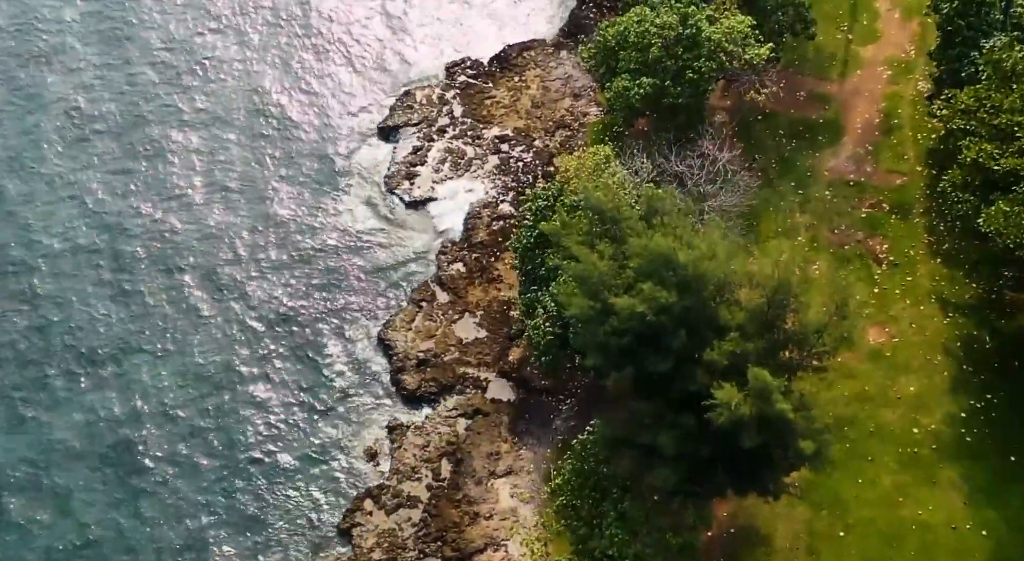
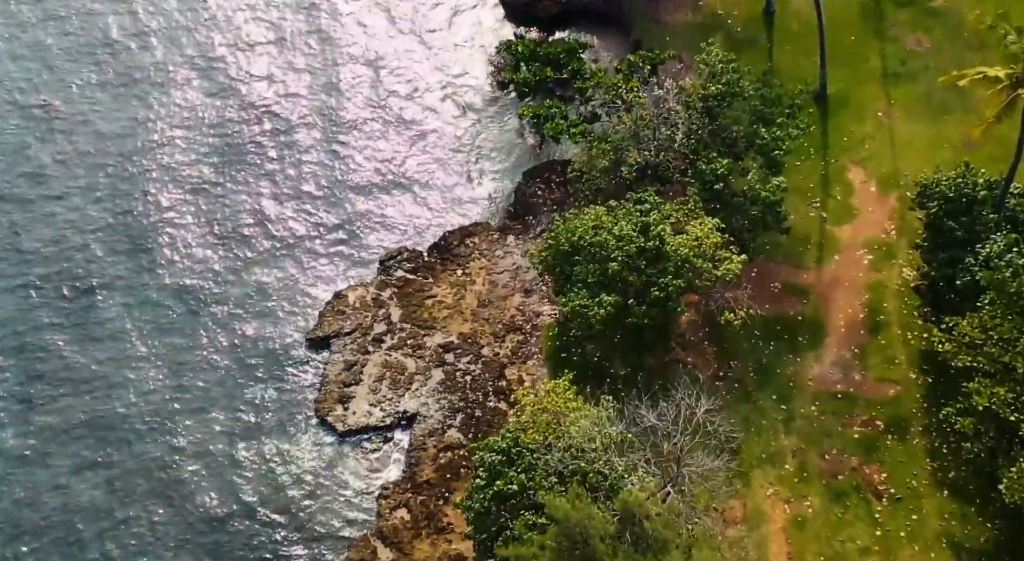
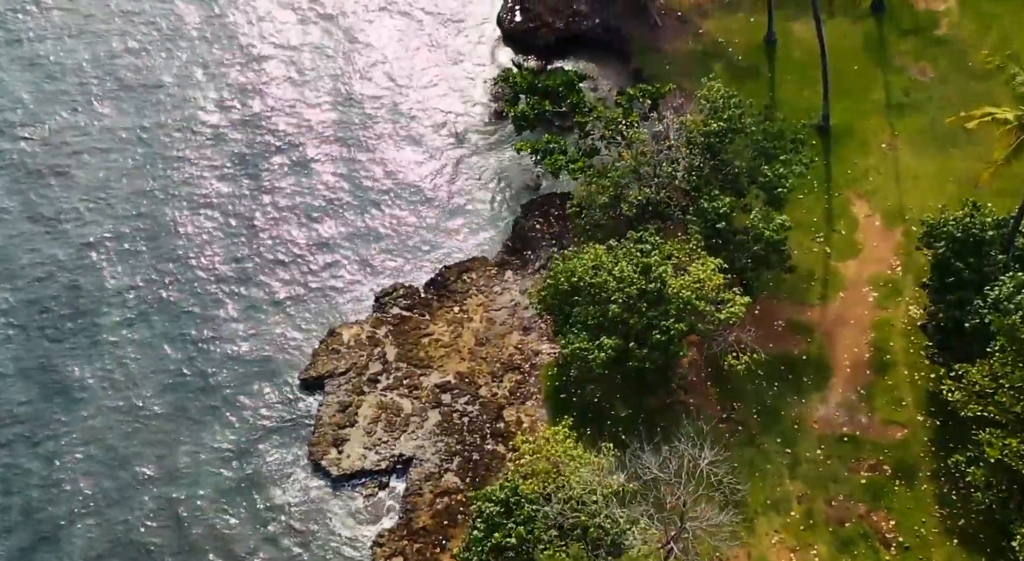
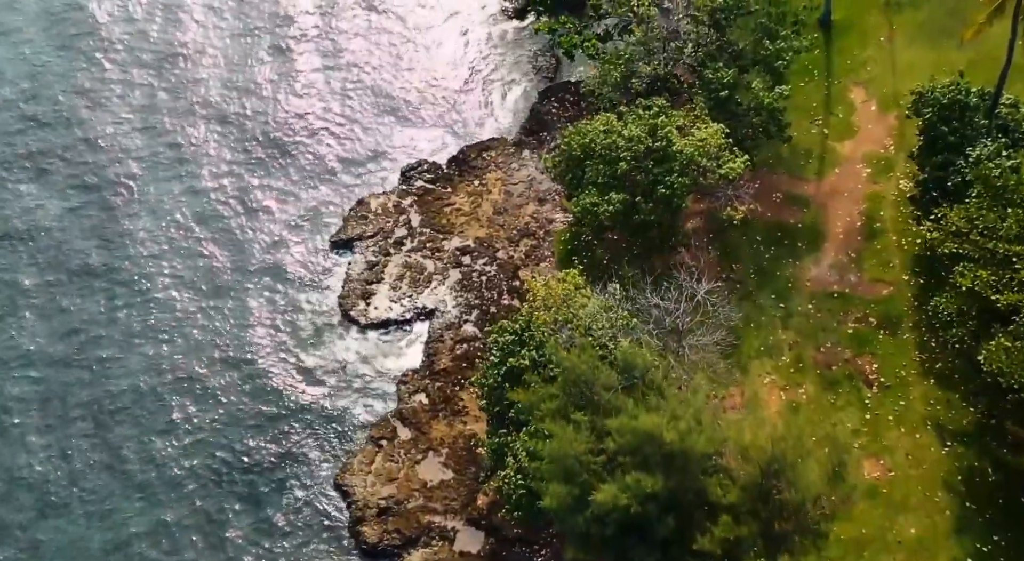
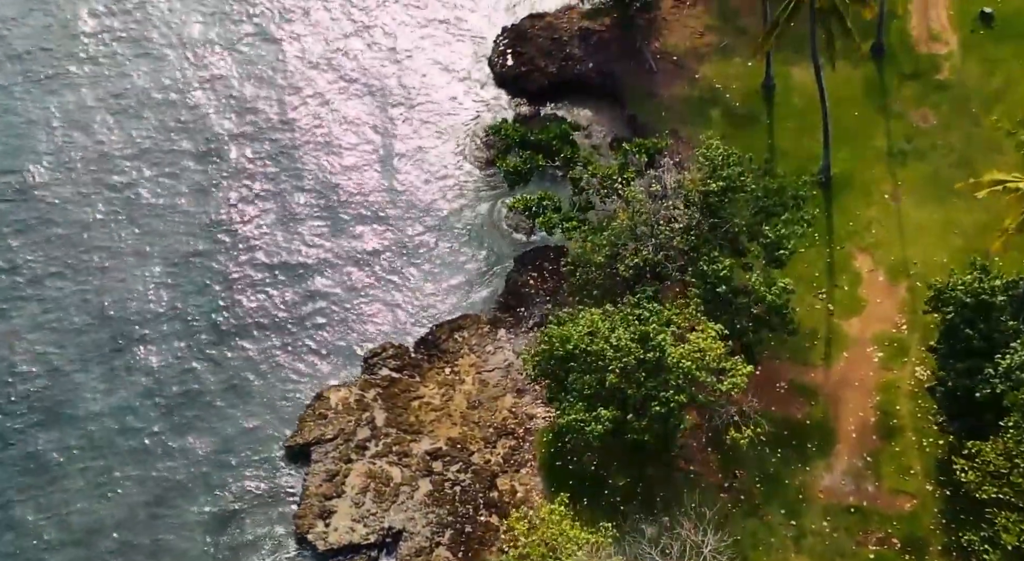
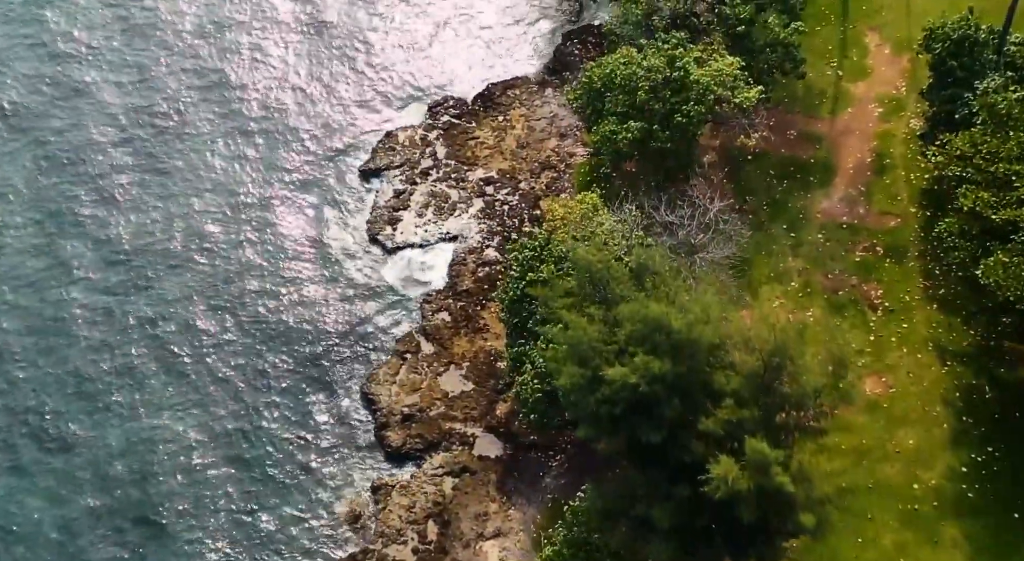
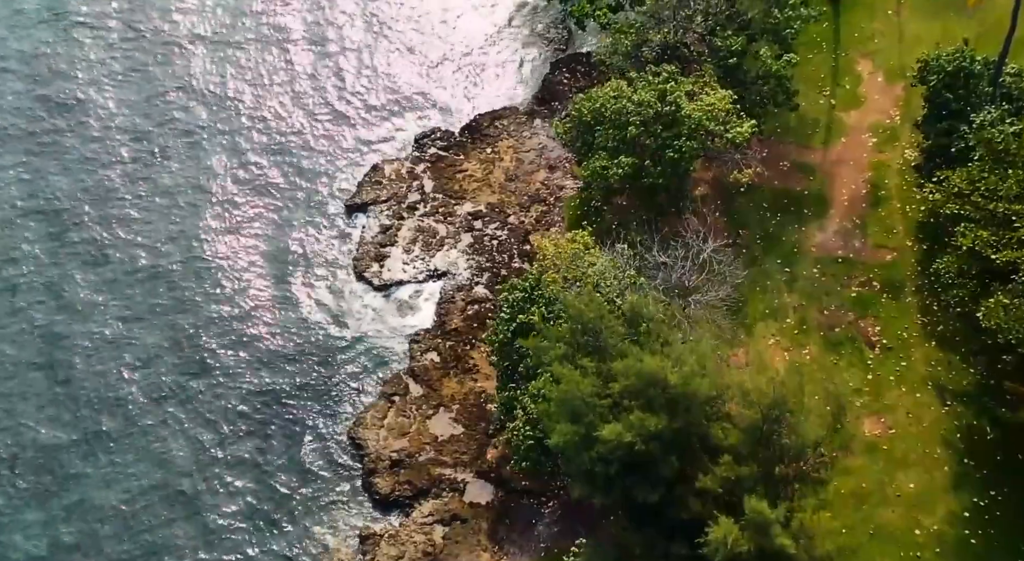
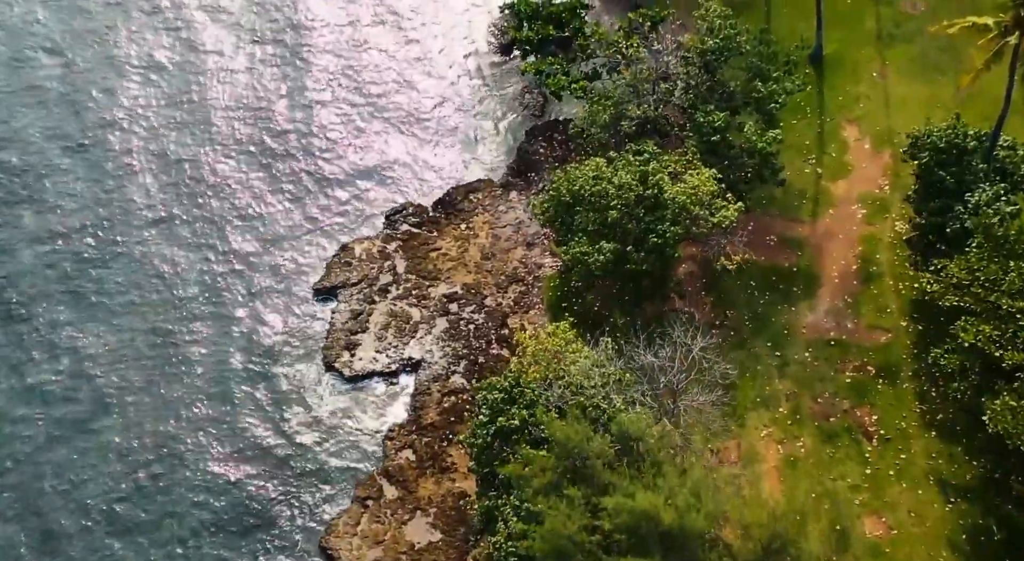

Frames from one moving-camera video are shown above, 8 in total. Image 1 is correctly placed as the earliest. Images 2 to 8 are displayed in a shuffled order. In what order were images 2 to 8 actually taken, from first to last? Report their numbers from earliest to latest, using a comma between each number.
6, 7, 4, 8, 2, 3, 5
